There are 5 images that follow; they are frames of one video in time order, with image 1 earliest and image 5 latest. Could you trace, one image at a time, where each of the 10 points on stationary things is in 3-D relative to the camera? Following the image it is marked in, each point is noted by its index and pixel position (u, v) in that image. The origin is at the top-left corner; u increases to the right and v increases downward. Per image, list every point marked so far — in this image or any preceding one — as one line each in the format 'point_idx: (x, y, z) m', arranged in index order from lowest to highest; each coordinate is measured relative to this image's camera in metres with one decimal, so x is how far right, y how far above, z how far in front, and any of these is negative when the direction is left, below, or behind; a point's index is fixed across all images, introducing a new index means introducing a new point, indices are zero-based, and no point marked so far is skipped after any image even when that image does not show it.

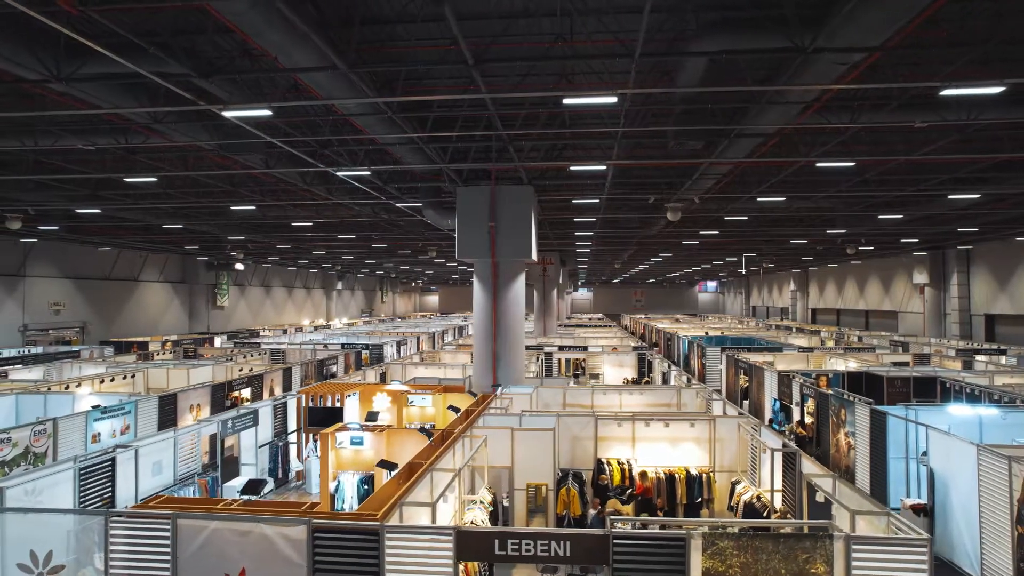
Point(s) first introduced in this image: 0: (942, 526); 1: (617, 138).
0: (+5.7, -3.2, +9.0) m
1: (+1.8, +2.5, +11.2) m
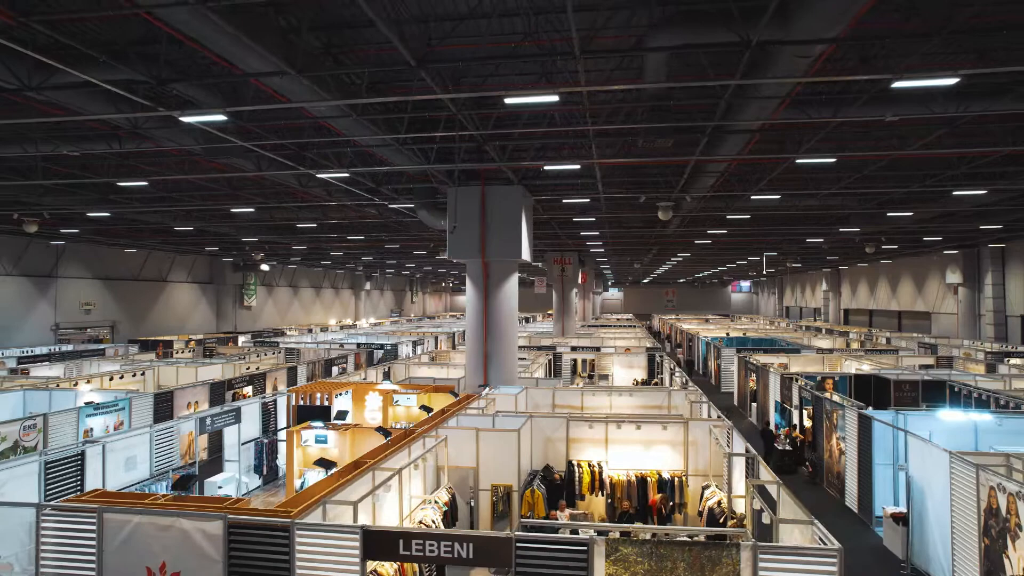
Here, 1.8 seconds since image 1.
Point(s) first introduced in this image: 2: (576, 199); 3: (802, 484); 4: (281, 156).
0: (+5.2, -3.2, +8.6) m
1: (+1.4, +2.5, +11.1) m
2: (+1.4, +2.0, +14.7) m
3: (+5.6, -3.8, +12.9) m
4: (-4.0, +2.3, +11.5) m
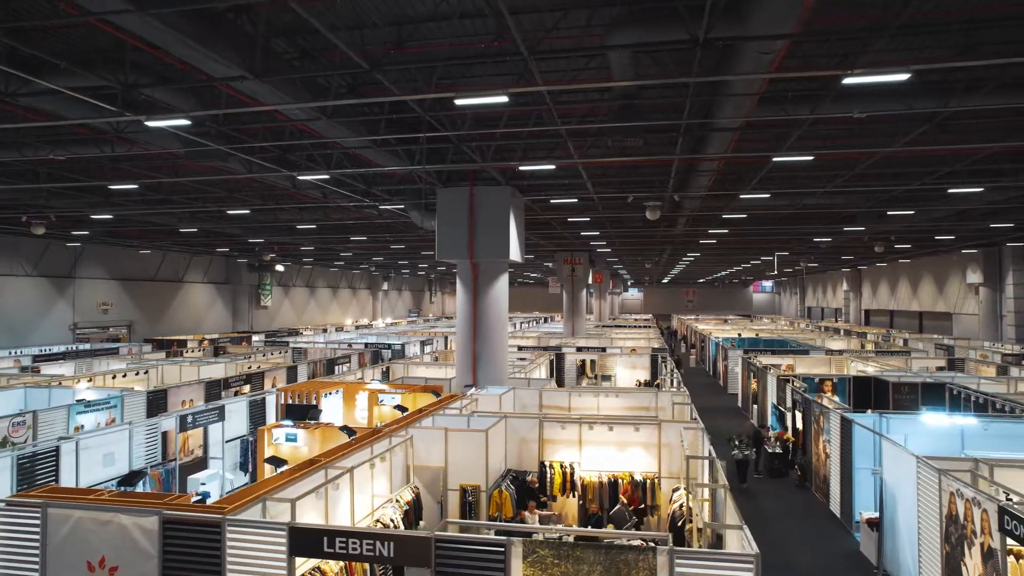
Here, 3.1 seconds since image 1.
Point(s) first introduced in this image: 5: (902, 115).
0: (+4.7, -3.2, +8.4) m
1: (+1.0, +2.5, +11.0) m
2: (+1.2, +2.0, +14.6) m
3: (+5.3, -3.8, +12.7) m
4: (-4.3, +2.3, +11.7) m
5: (+5.5, +2.4, +9.5) m
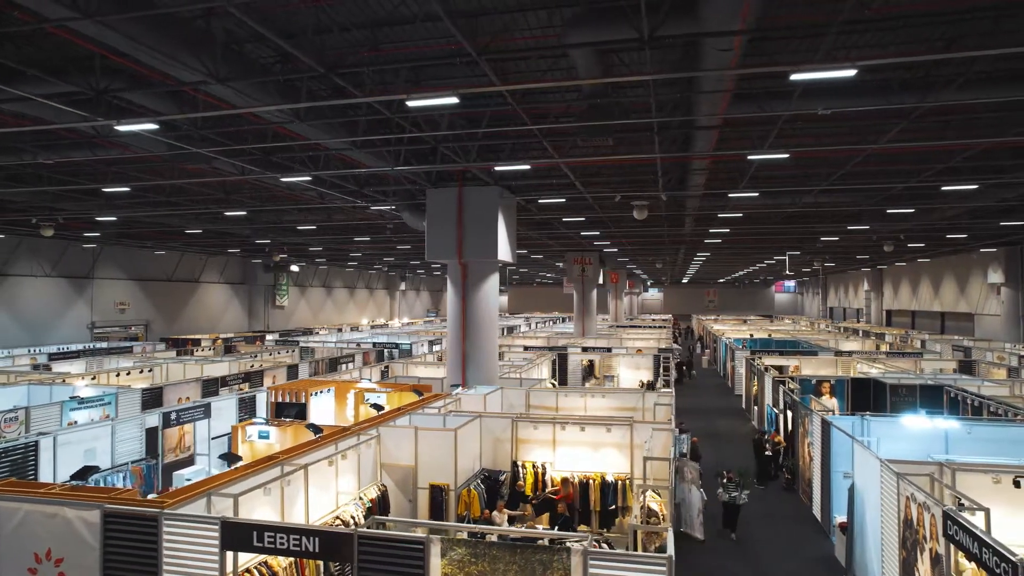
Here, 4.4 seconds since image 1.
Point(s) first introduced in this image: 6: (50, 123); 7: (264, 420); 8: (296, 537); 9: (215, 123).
0: (+4.3, -3.2, +8.3) m
1: (+0.7, +2.5, +11.0) m
2: (+1.0, +2.0, +14.6) m
3: (+5.0, -3.8, +12.5) m
4: (-4.7, +2.3, +11.9) m
5: (+5.1, +2.5, +9.3) m
6: (-6.4, +2.3, +9.2) m
7: (-3.5, -1.9, +9.6) m
8: (-1.7, -2.0, +5.3) m
9: (-4.6, +2.5, +10.3) m
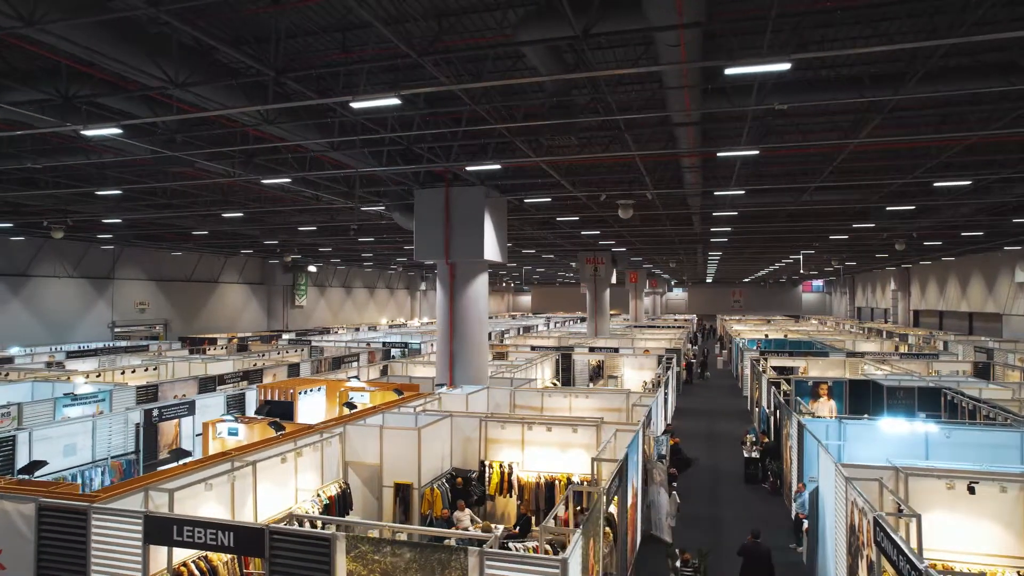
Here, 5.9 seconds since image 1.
0: (+3.7, -3.2, +8.0) m
1: (+0.2, +2.5, +11.0) m
2: (+0.7, +2.0, +14.5) m
3: (+4.6, -3.8, +12.2) m
4: (-5.0, +2.3, +12.1) m
5: (+4.5, +2.5, +9.0) m
6: (-6.9, +2.3, +9.5) m
7: (-4.0, -1.9, +9.7) m
8: (-2.4, -2.0, +5.3) m
9: (-5.0, +2.5, +10.5) m
